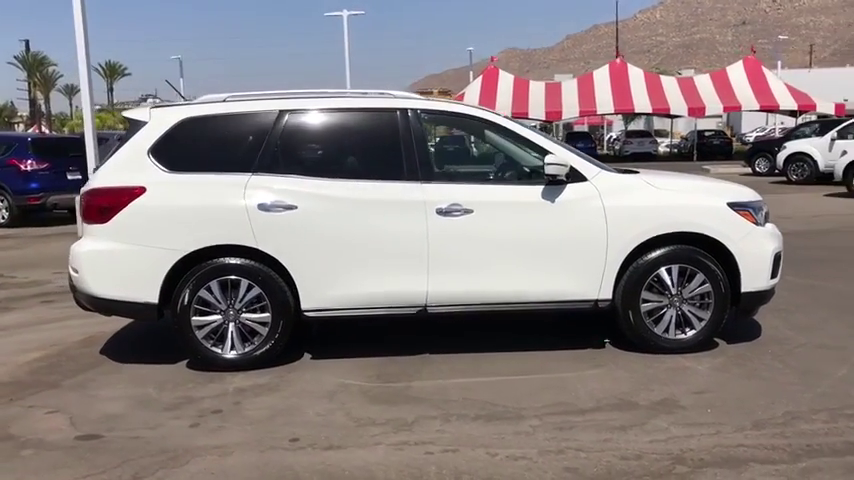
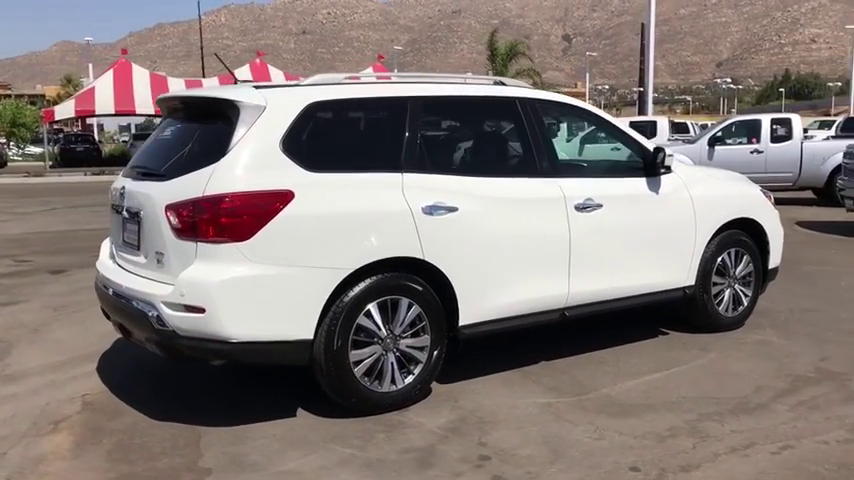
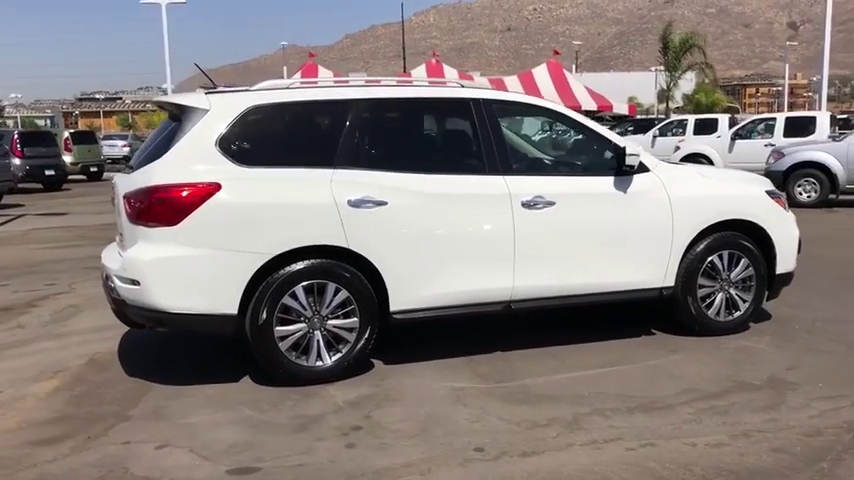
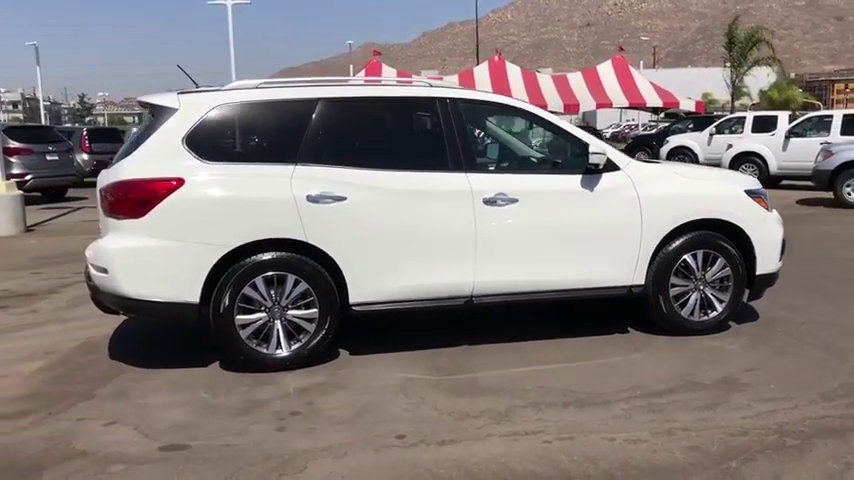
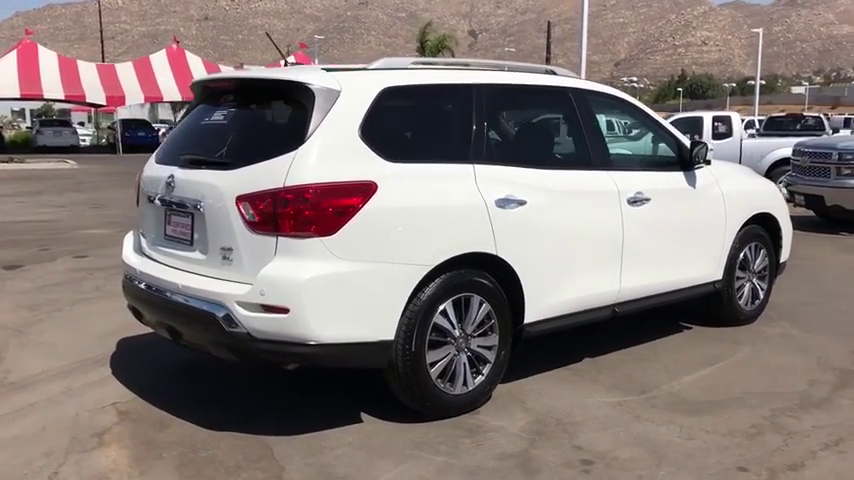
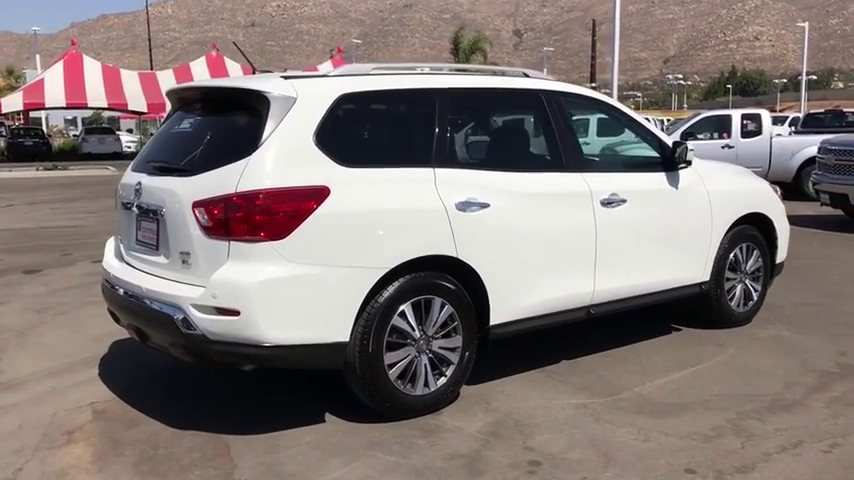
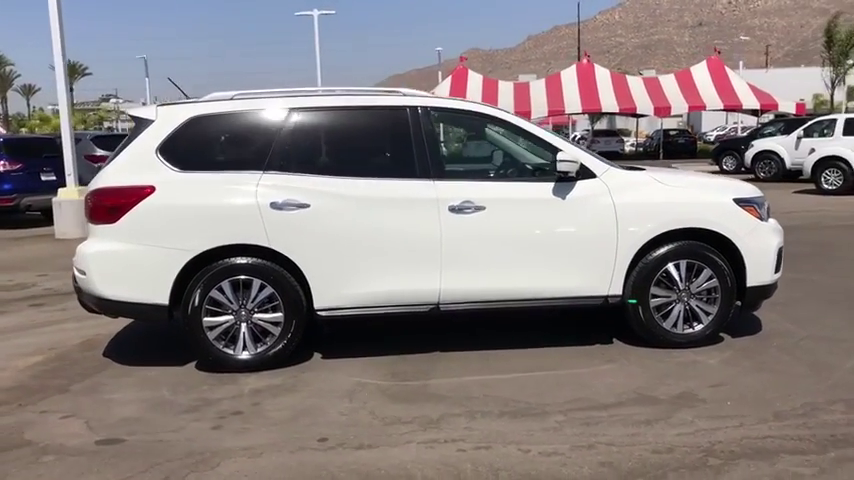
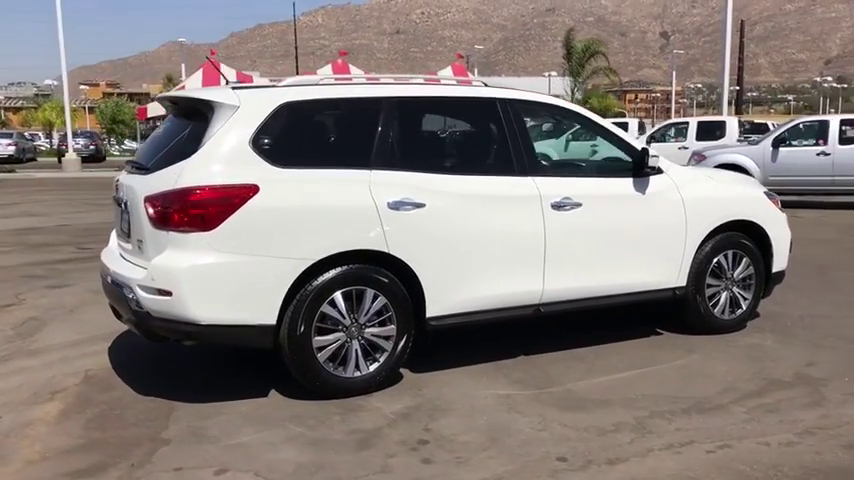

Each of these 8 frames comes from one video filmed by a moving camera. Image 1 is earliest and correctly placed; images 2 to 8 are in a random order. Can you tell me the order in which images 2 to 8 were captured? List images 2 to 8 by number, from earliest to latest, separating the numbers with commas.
7, 4, 3, 8, 2, 6, 5
